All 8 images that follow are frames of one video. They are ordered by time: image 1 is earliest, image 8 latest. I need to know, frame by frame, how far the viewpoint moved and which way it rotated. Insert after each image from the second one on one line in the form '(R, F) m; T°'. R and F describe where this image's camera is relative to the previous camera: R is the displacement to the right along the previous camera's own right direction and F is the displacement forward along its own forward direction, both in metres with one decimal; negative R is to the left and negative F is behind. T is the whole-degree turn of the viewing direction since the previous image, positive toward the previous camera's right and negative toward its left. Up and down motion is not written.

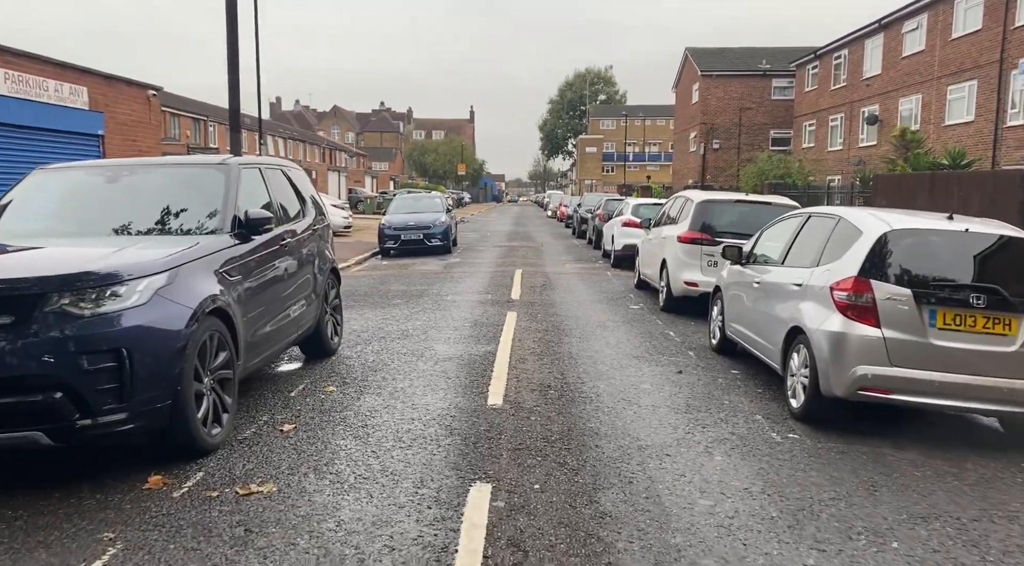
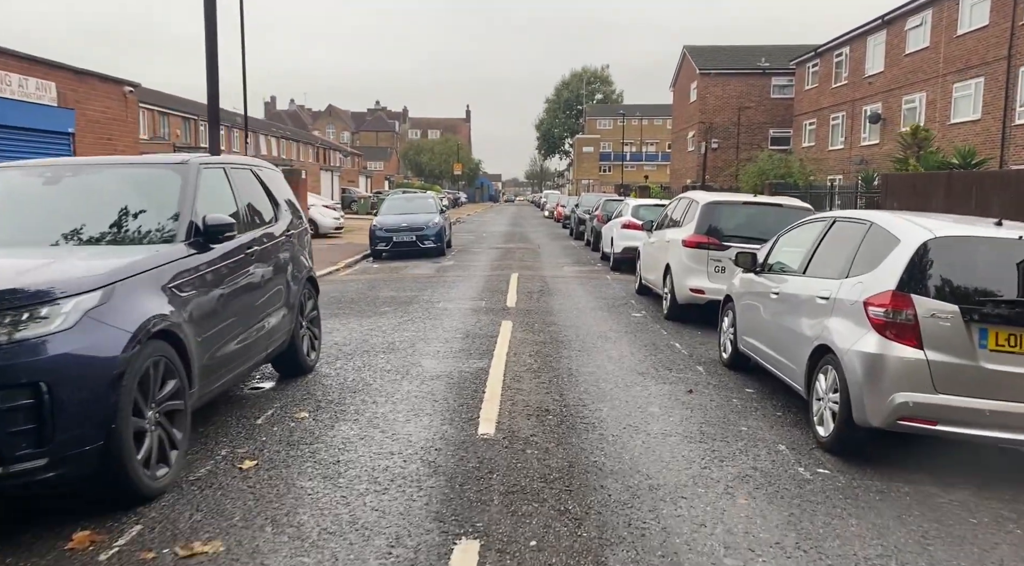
(0.0, +0.6) m; 0°
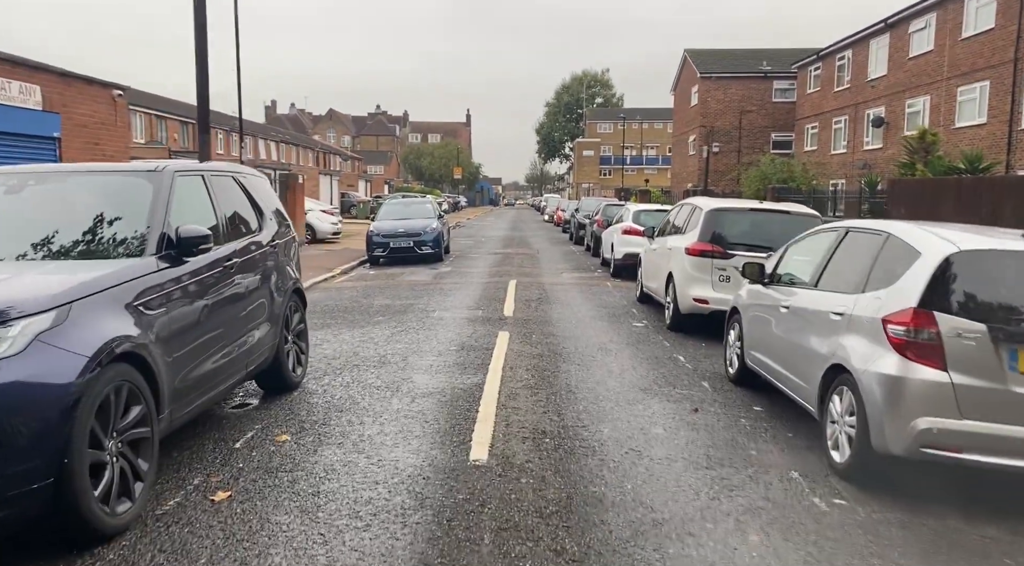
(0.0, +0.3) m; 0°
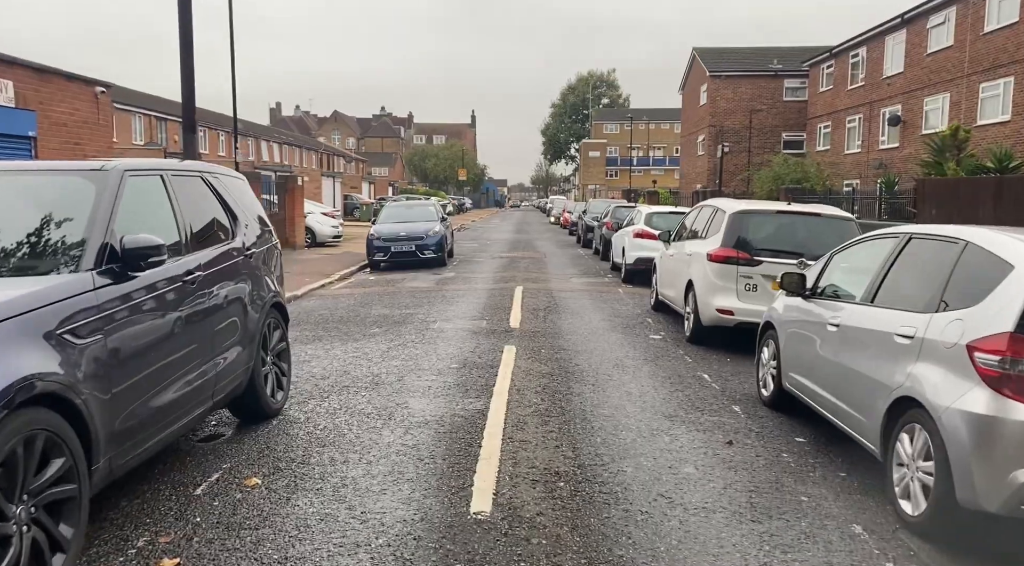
(0.0, +0.8) m; 0°
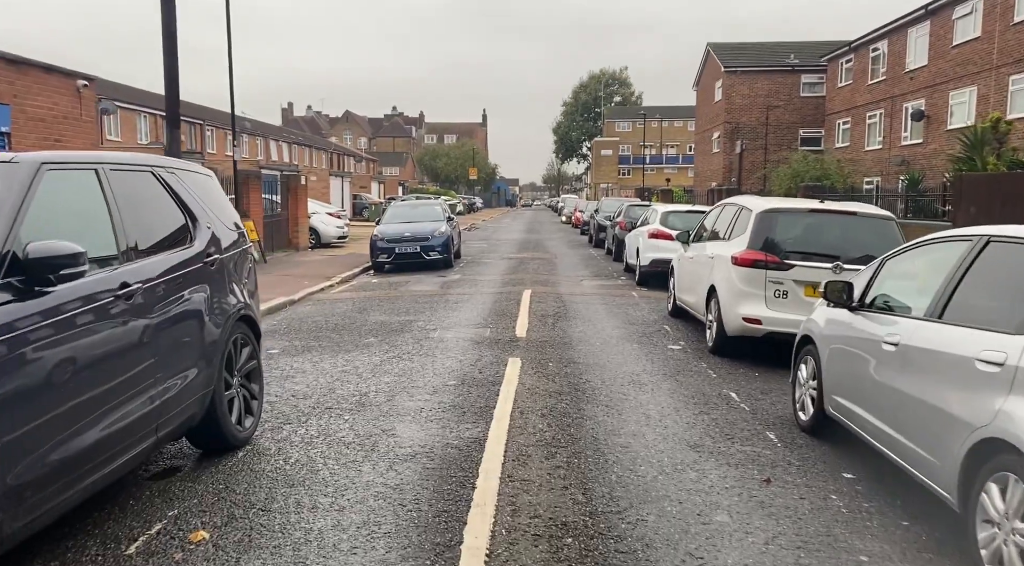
(+0.1, +0.8) m; -1°
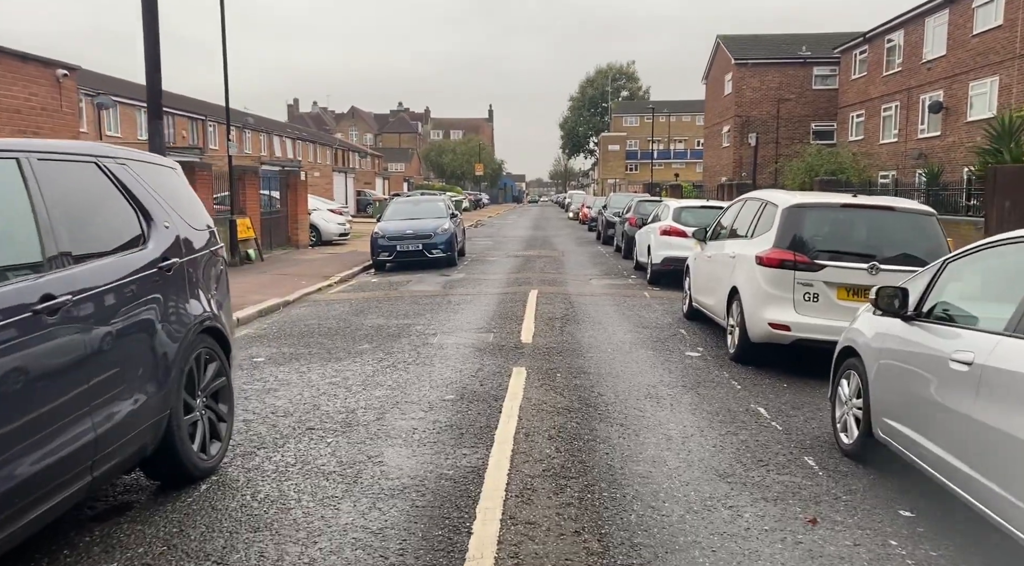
(0.0, +0.7) m; 0°
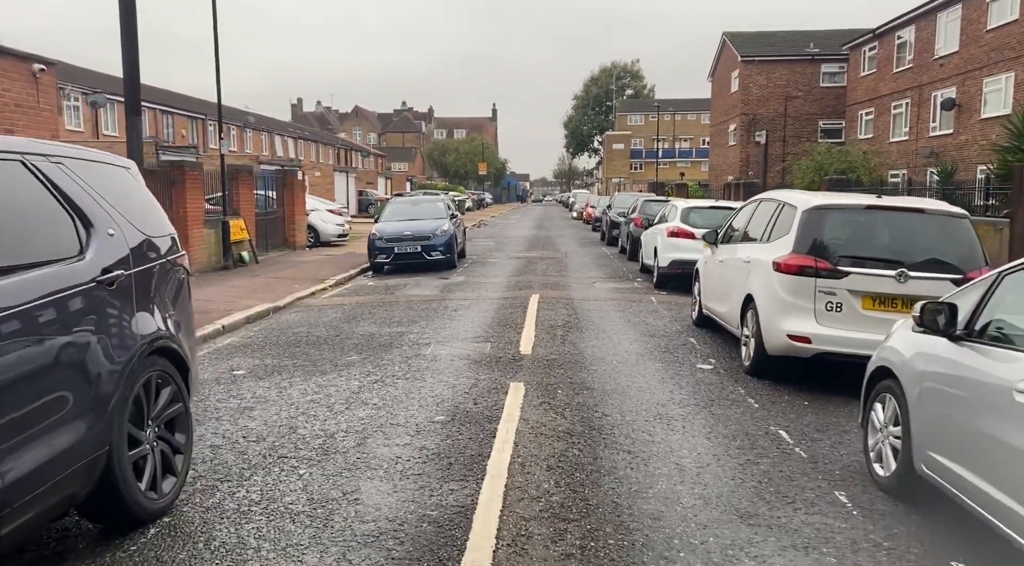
(+0.1, +0.6) m; 0°
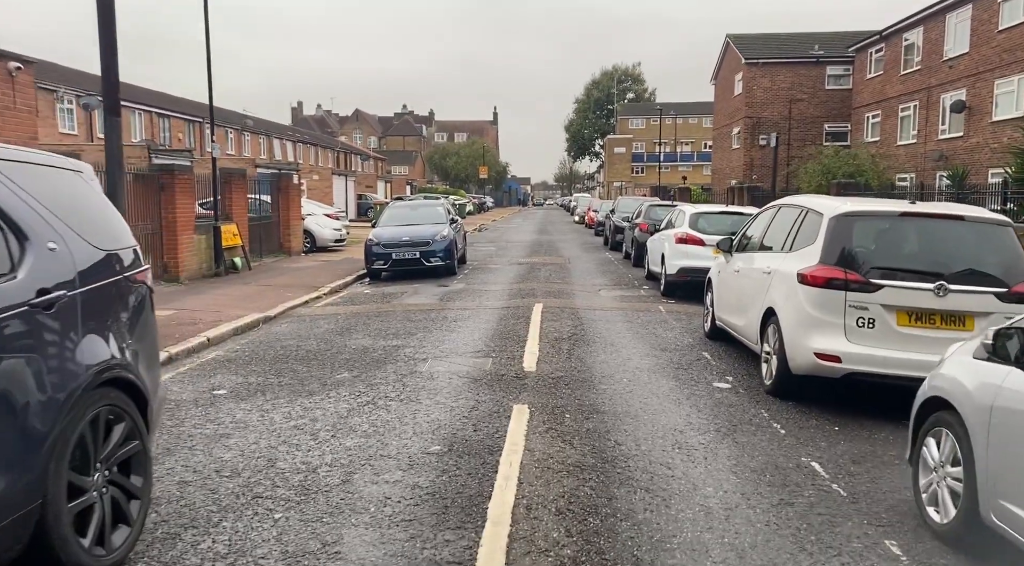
(0.0, +0.5) m; 0°
